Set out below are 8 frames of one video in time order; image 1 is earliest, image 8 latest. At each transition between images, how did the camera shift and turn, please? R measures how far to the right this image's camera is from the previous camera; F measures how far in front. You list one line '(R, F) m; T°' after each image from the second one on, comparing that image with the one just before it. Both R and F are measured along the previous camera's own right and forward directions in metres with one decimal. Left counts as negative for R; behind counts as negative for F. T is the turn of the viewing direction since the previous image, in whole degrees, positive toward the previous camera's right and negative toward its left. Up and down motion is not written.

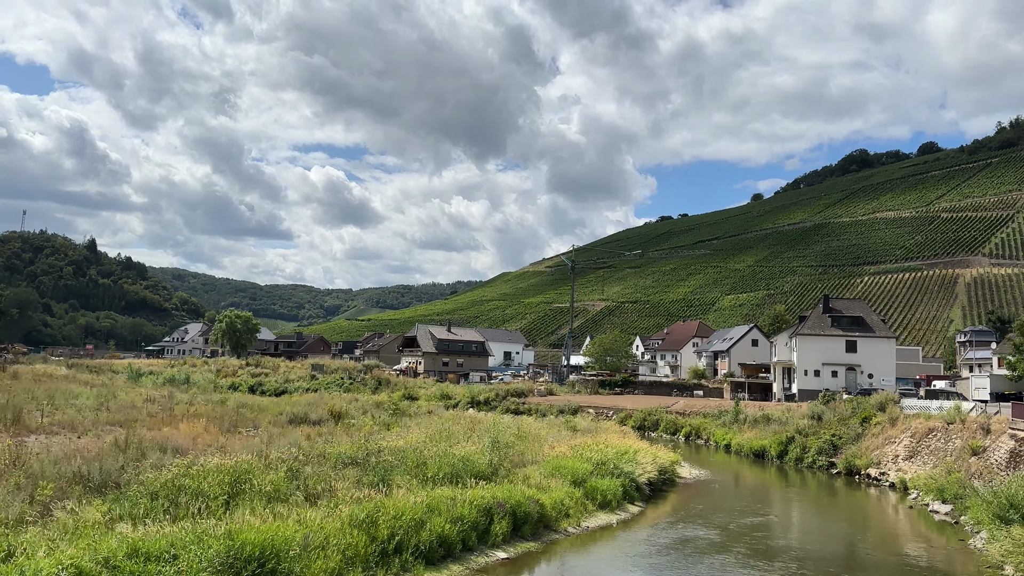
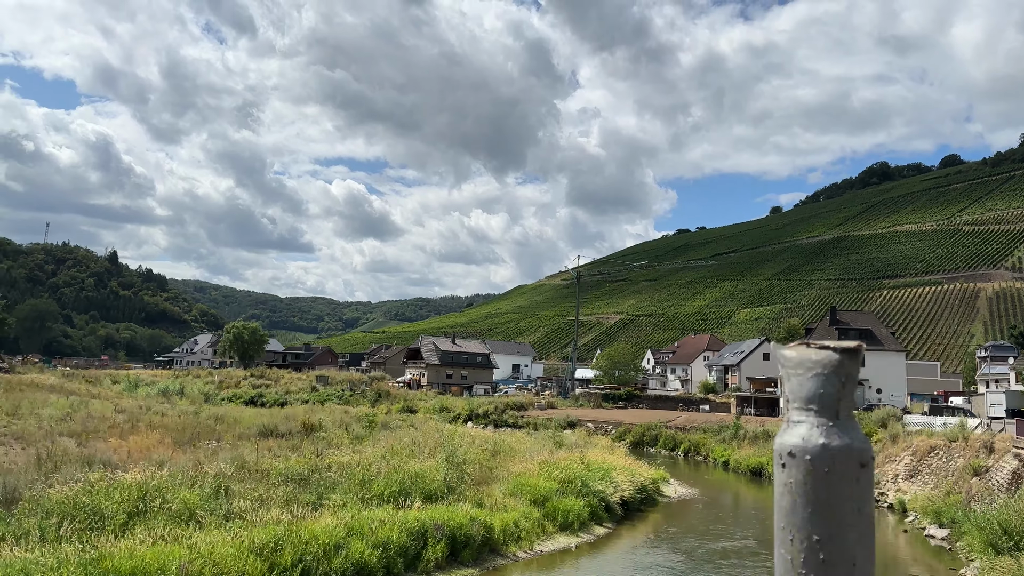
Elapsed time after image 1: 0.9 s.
(+1.0, +0.7) m; -1°
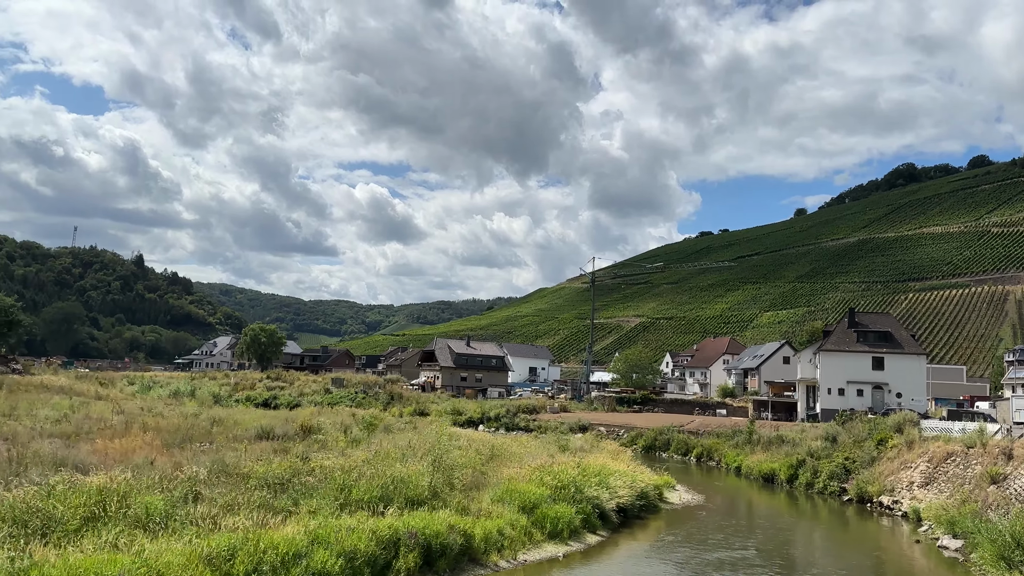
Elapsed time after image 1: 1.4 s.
(+0.5, +0.4) m; -2°
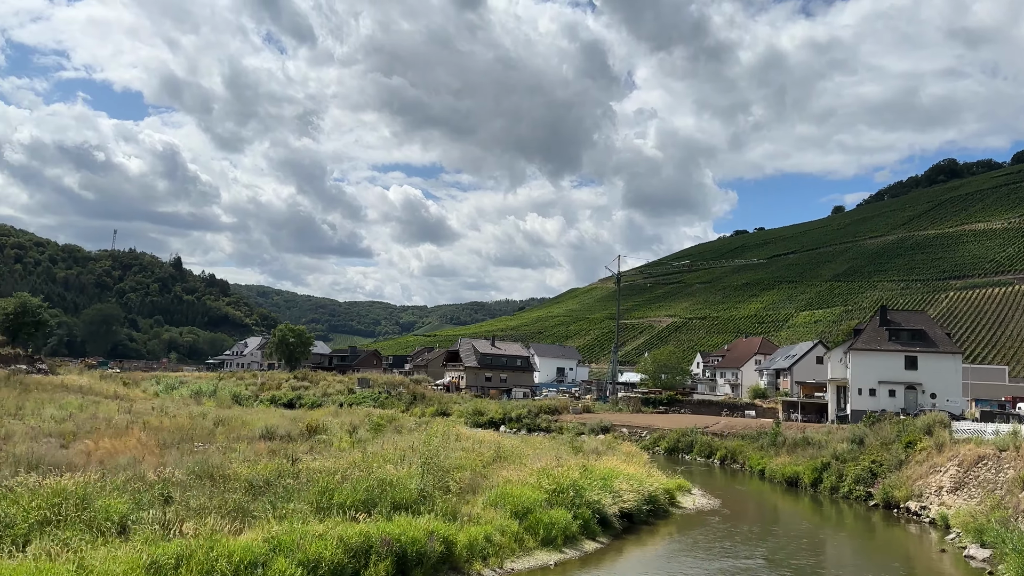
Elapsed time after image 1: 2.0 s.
(+0.6, +0.5) m; -3°
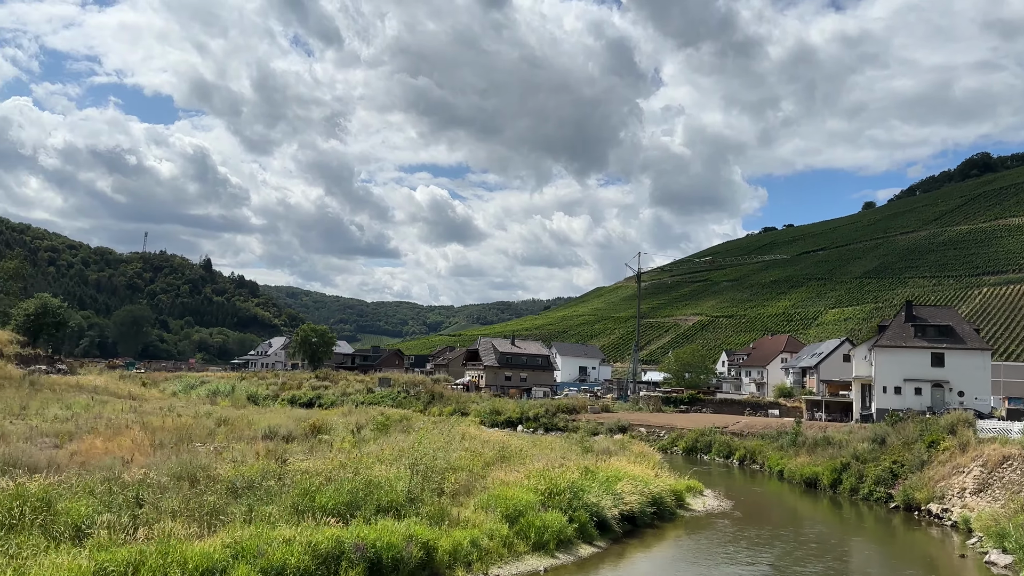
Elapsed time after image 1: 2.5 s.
(+0.5, +0.4) m; -2°
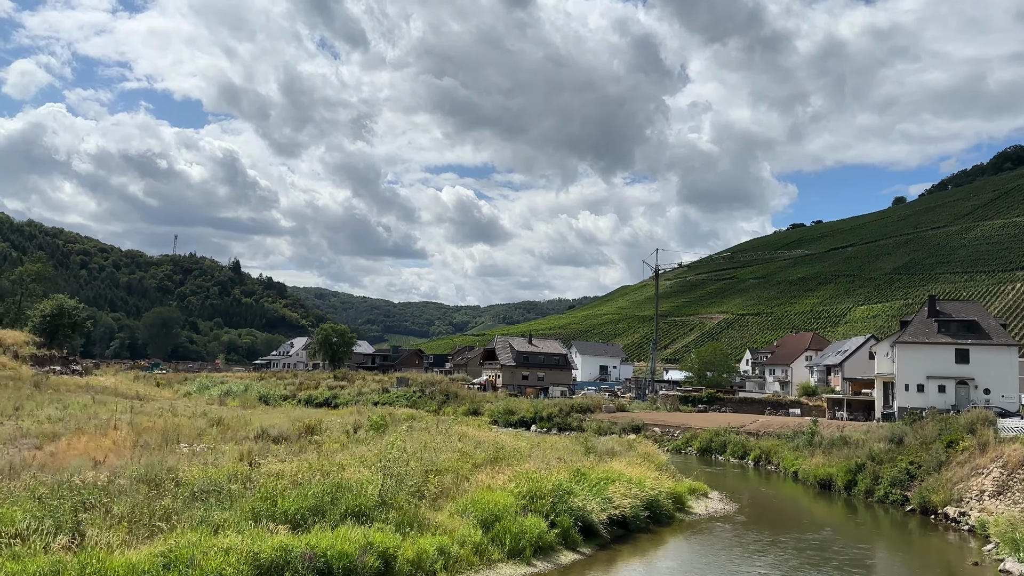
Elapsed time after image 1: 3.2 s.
(+0.7, +0.5) m; -2°
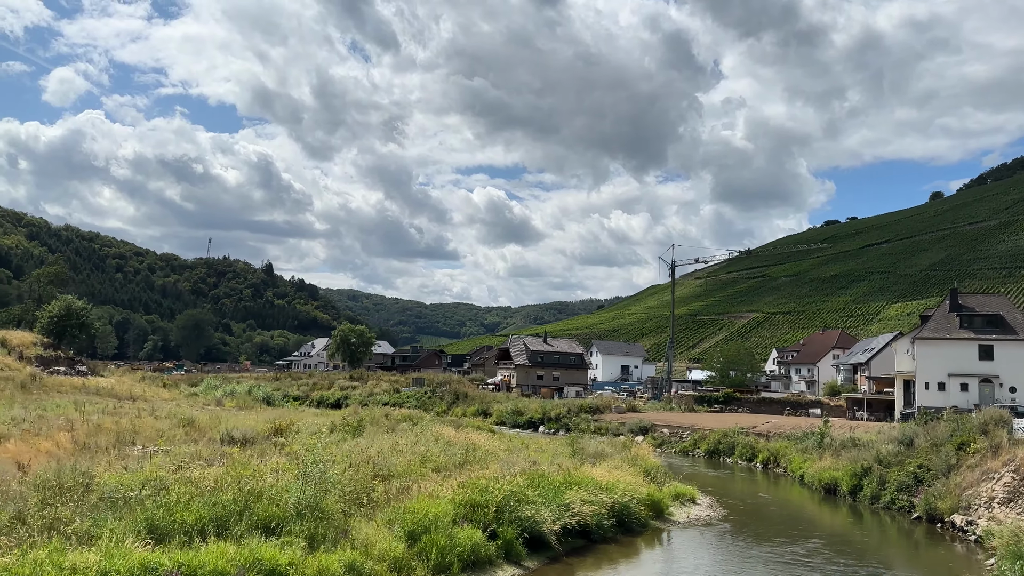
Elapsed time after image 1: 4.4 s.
(+1.3, +0.9) m; -2°
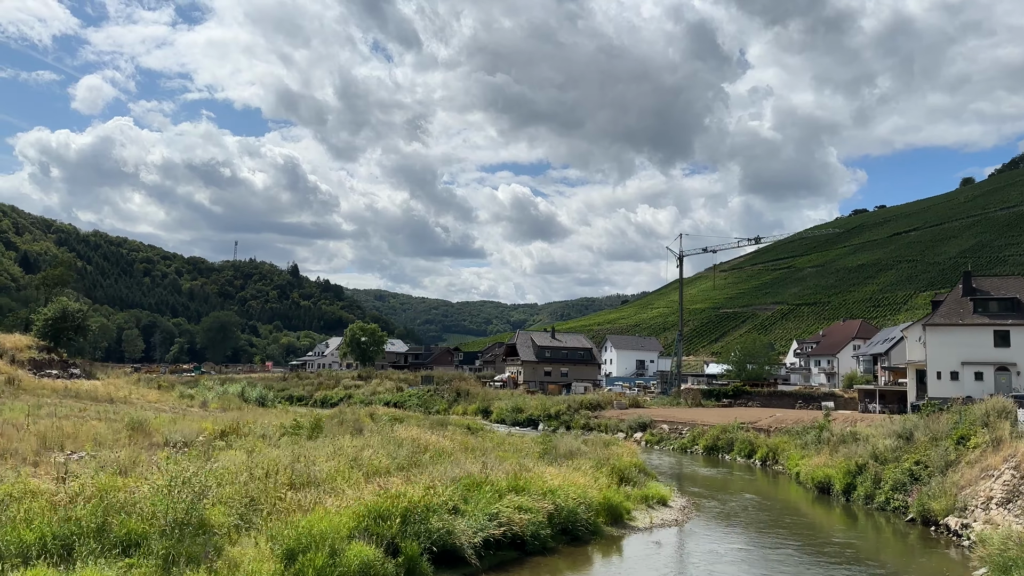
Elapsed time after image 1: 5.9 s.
(+1.6, +1.1) m; -2°
